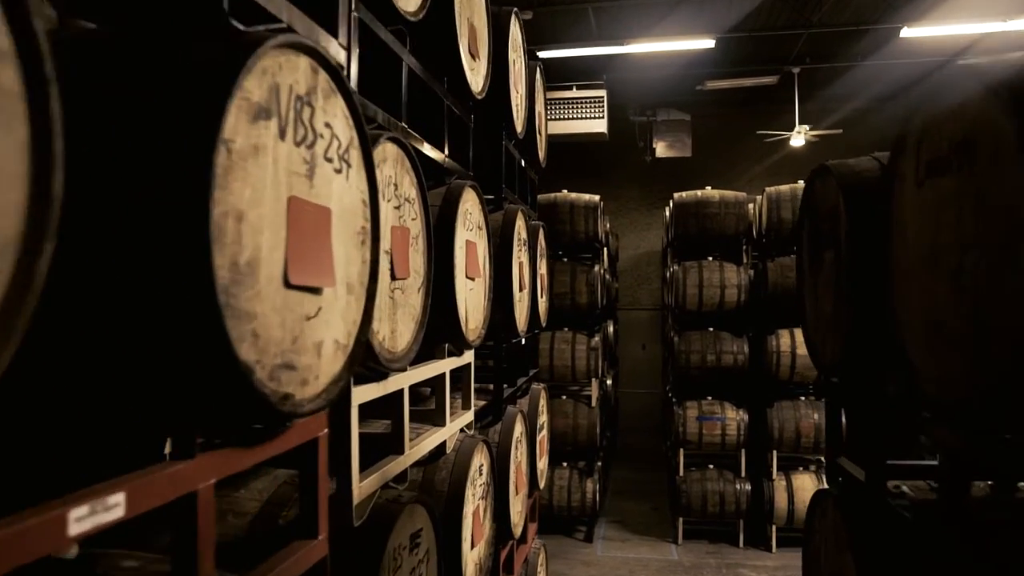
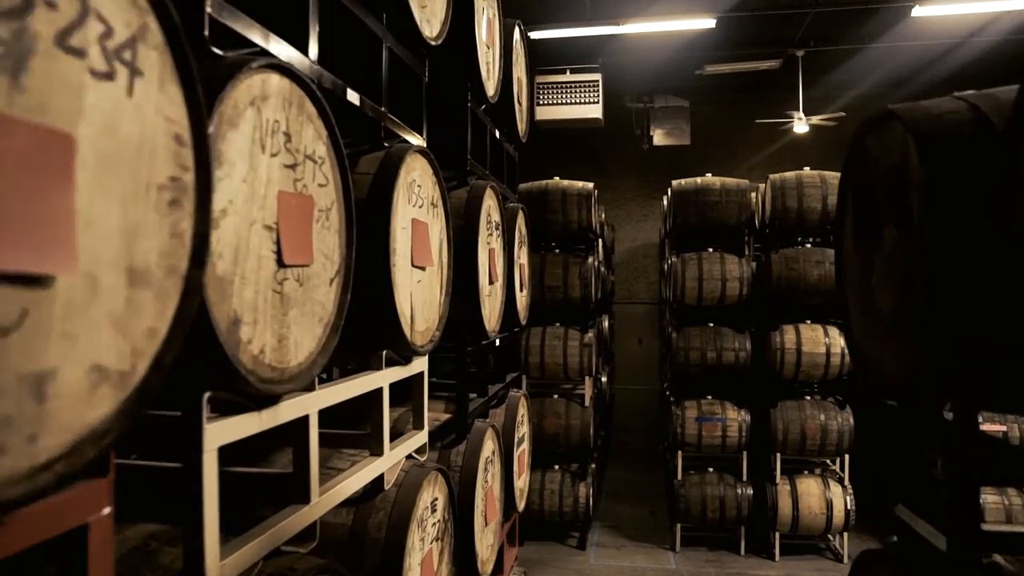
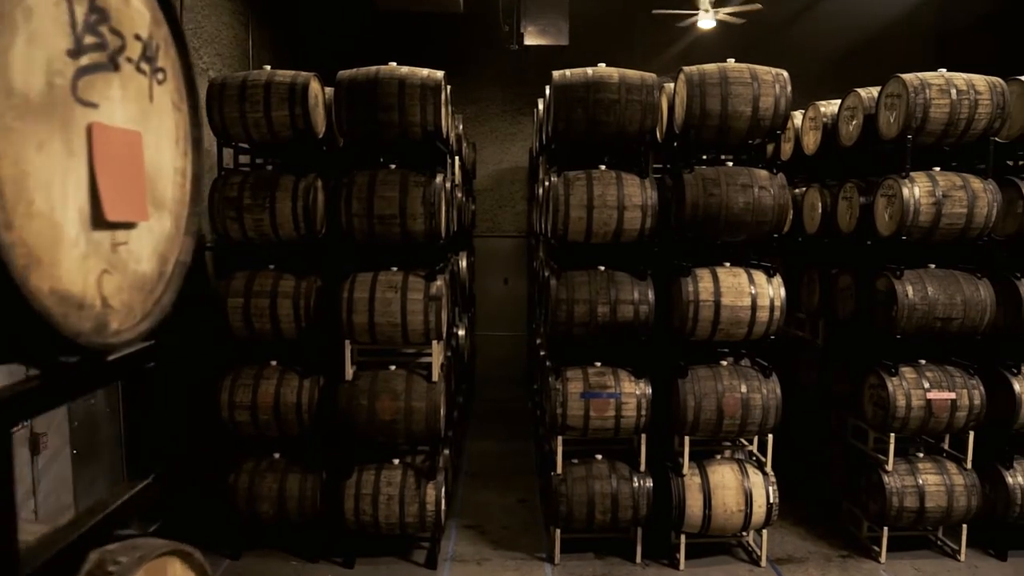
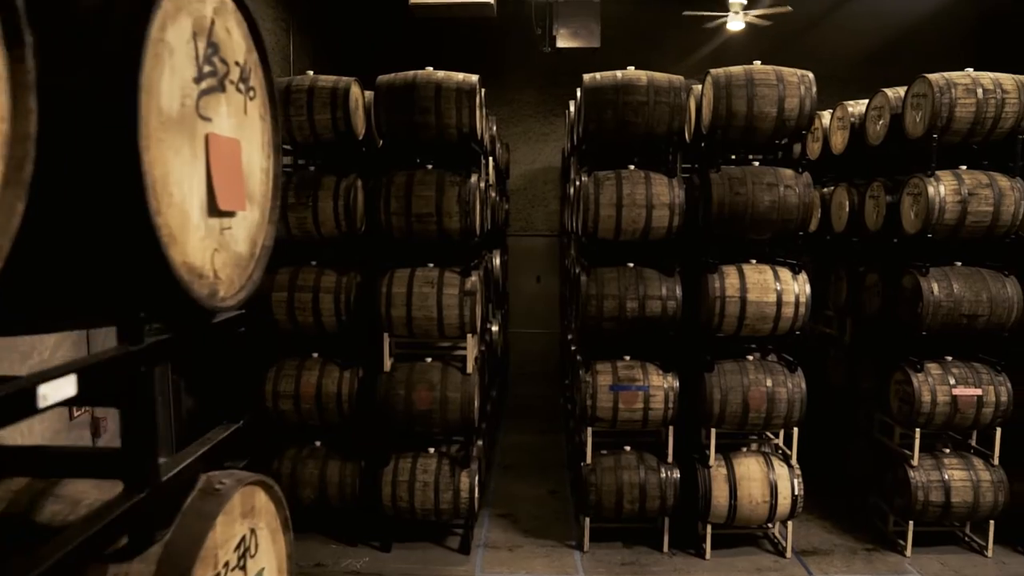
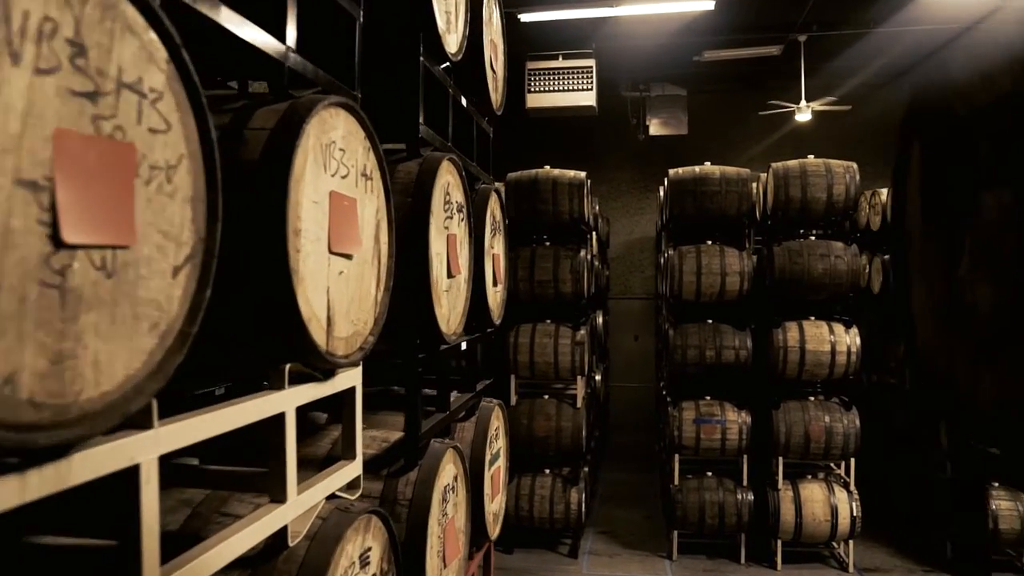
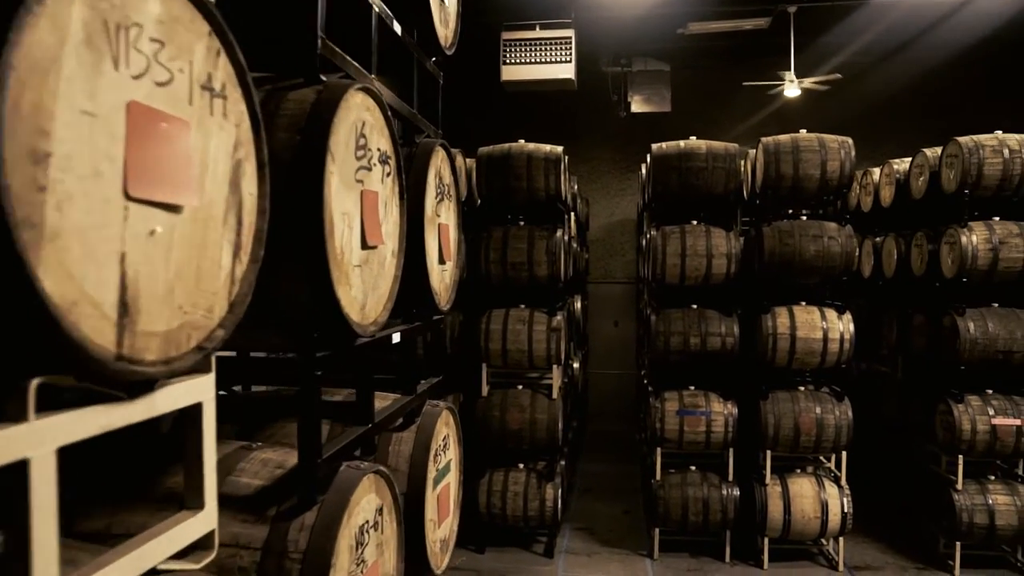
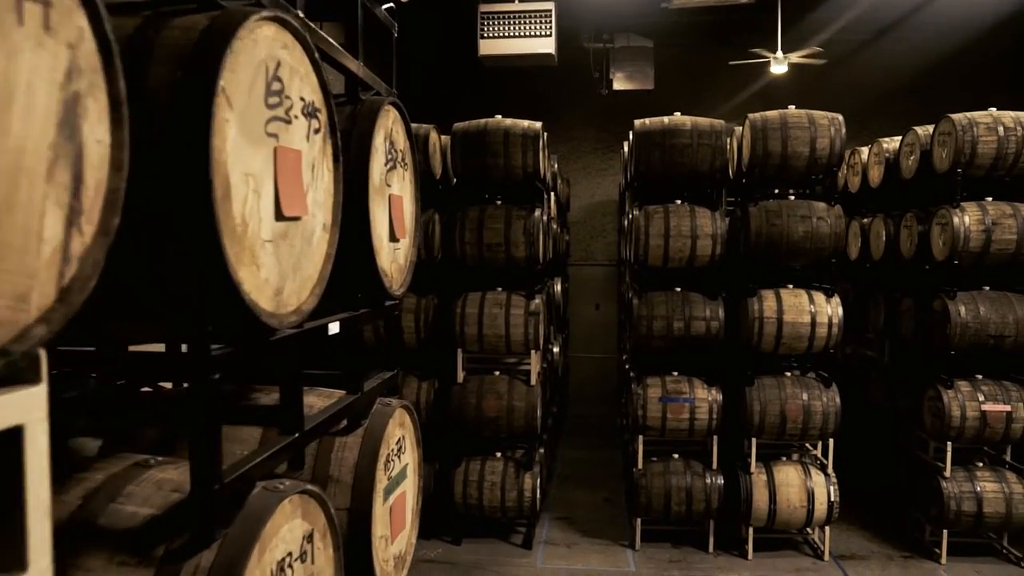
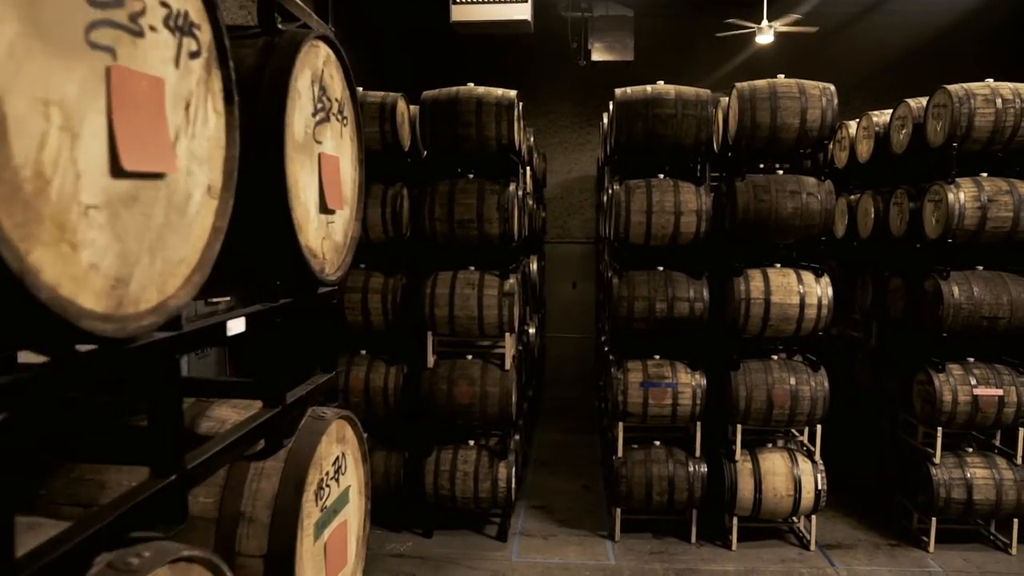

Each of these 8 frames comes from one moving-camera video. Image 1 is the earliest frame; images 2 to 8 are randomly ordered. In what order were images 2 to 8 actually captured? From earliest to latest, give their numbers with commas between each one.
2, 5, 6, 7, 8, 4, 3
